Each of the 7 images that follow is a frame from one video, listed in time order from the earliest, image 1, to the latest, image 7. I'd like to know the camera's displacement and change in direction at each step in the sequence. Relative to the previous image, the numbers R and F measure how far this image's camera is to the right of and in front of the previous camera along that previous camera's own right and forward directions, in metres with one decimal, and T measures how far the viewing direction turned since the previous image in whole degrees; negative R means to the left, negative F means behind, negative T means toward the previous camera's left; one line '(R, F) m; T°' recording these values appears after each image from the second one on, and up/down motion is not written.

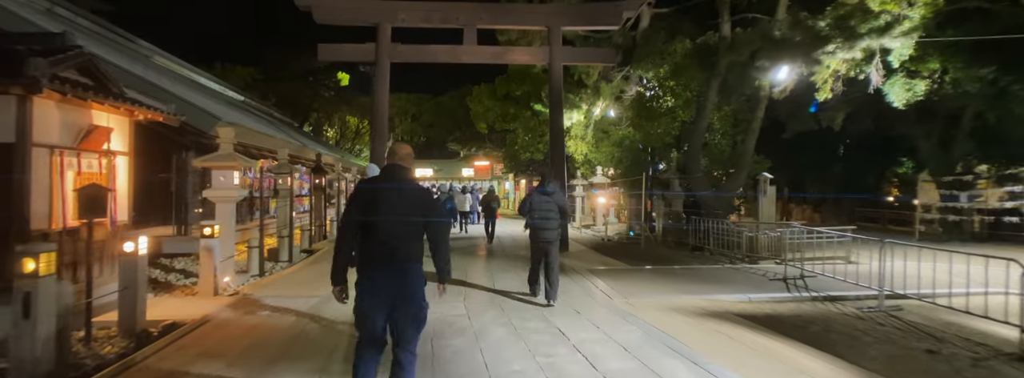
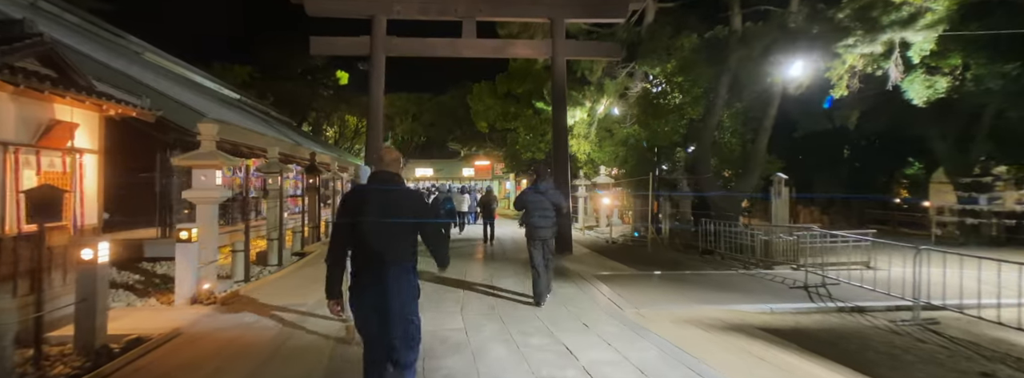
(0.0, +0.5) m; 0°
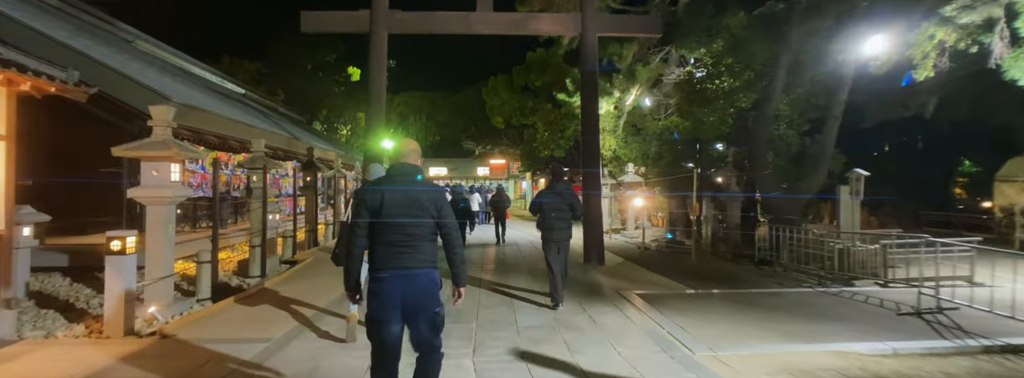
(-0.2, +1.5) m; -2°
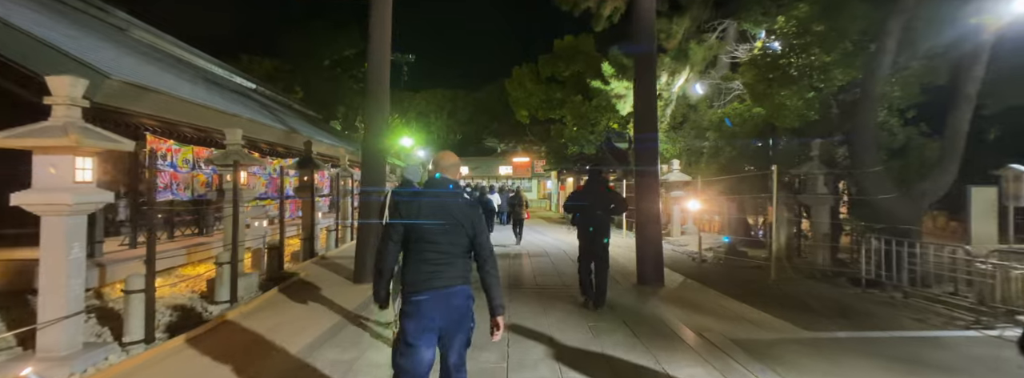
(-0.2, +1.9) m; -3°
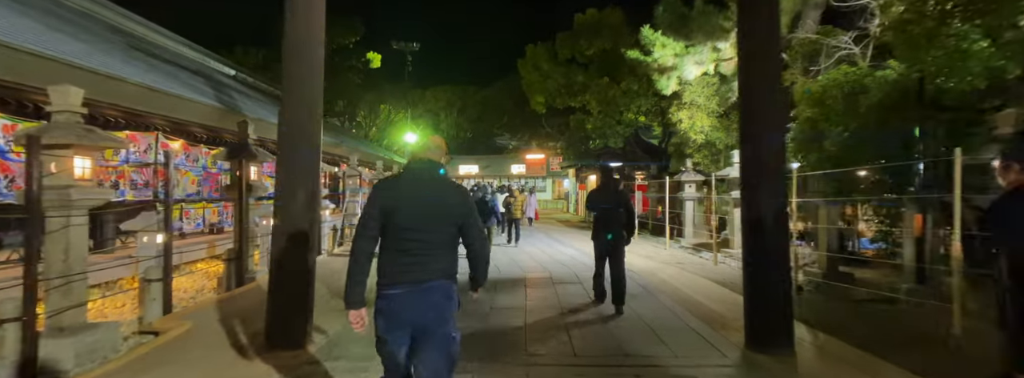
(-0.1, +3.0) m; -2°
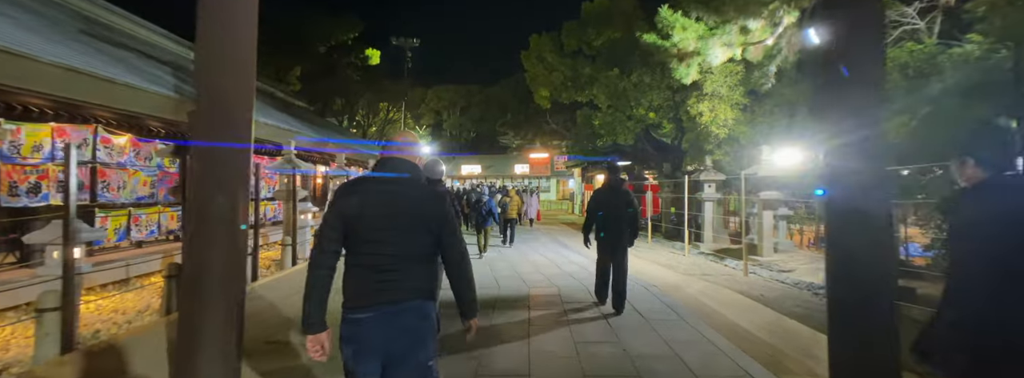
(+0.1, +1.1) m; -1°
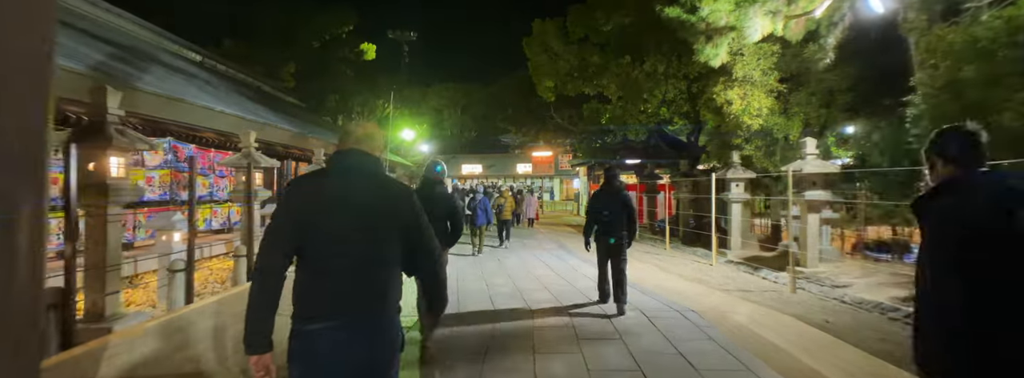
(0.0, +1.4) m; 0°
